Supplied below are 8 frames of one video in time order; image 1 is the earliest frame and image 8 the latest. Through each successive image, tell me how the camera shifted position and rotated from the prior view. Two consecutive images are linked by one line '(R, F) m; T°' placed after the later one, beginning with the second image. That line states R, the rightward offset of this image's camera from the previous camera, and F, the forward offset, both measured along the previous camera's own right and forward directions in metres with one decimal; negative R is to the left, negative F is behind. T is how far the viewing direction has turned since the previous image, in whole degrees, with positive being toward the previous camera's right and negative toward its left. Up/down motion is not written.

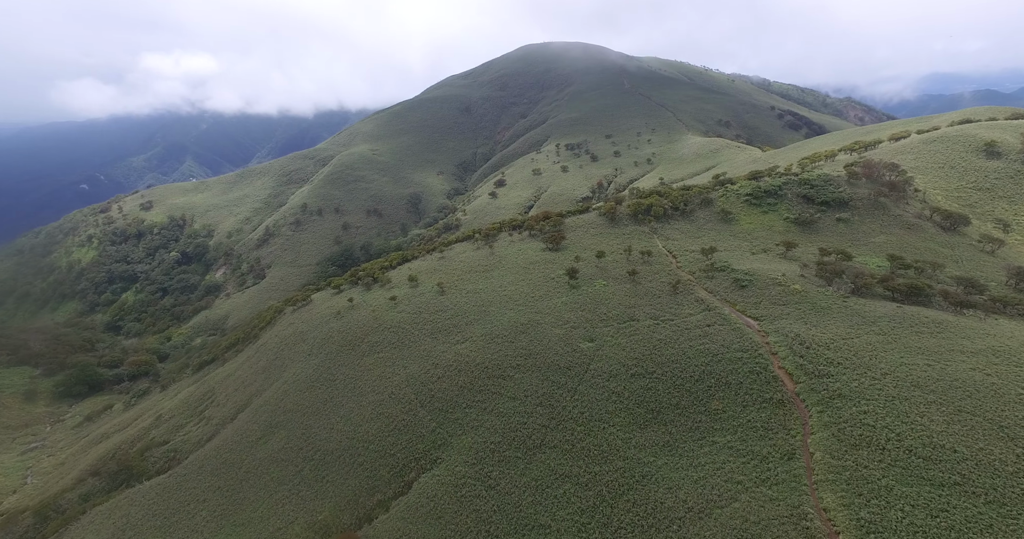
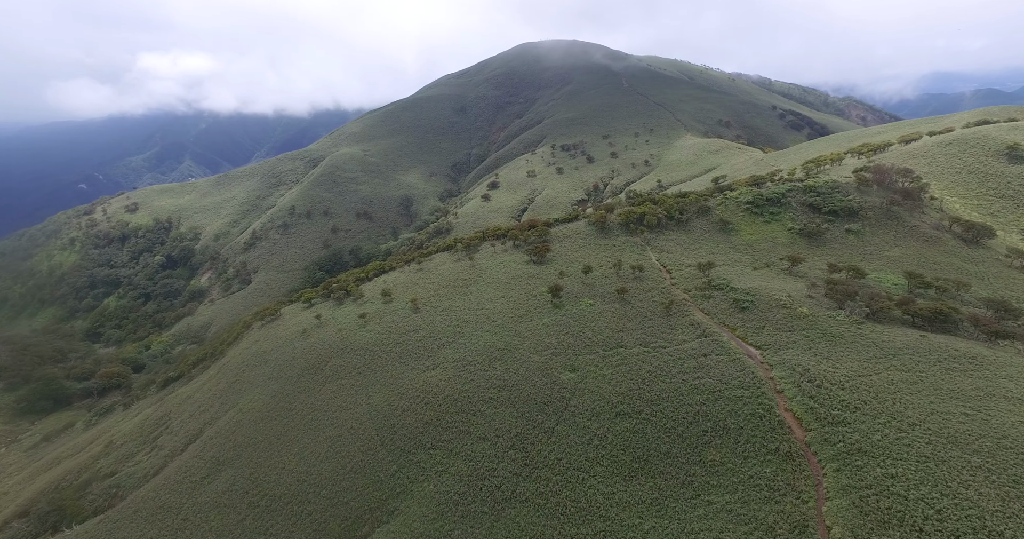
(+3.1, +6.6) m; 0°
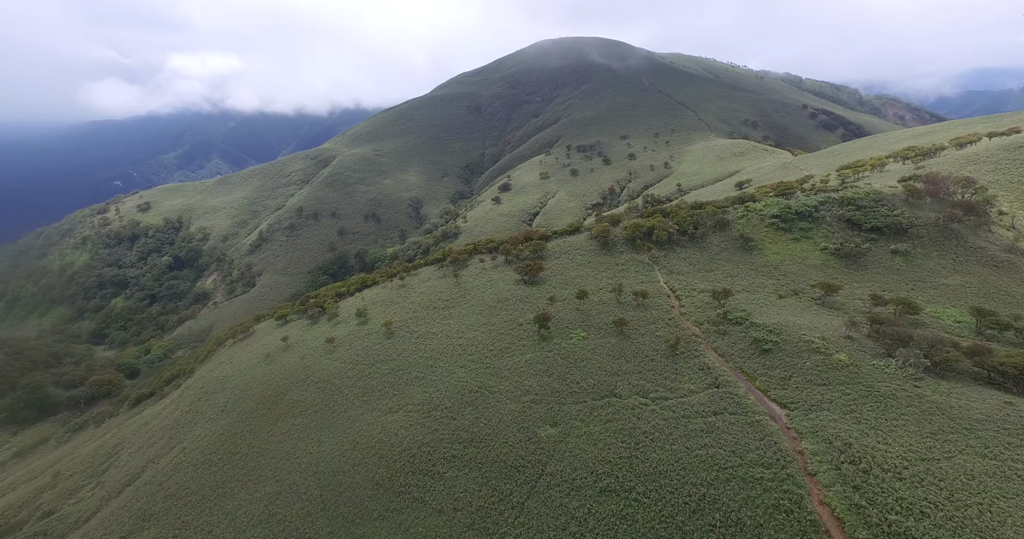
(+4.7, +9.3) m; -2°
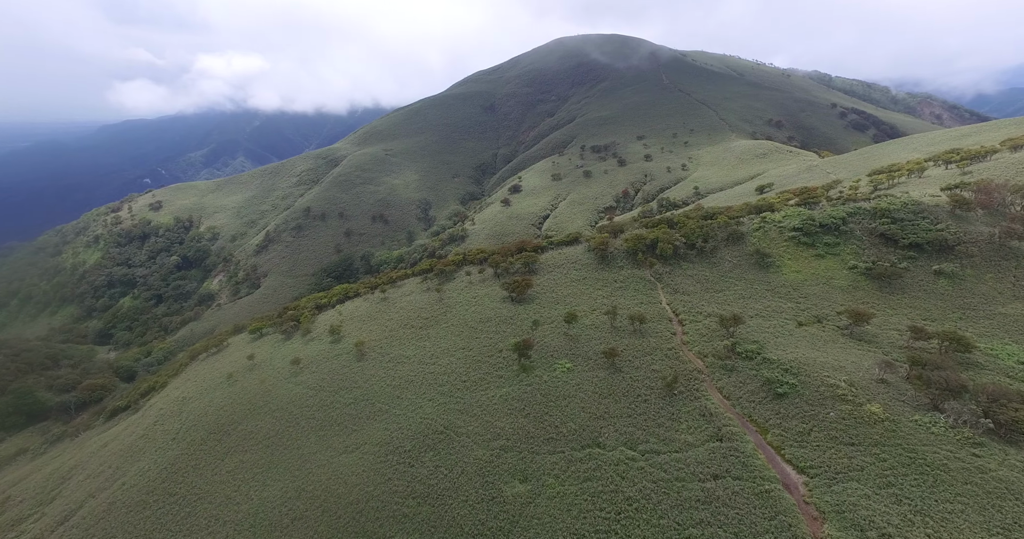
(+4.3, +7.0) m; -2°
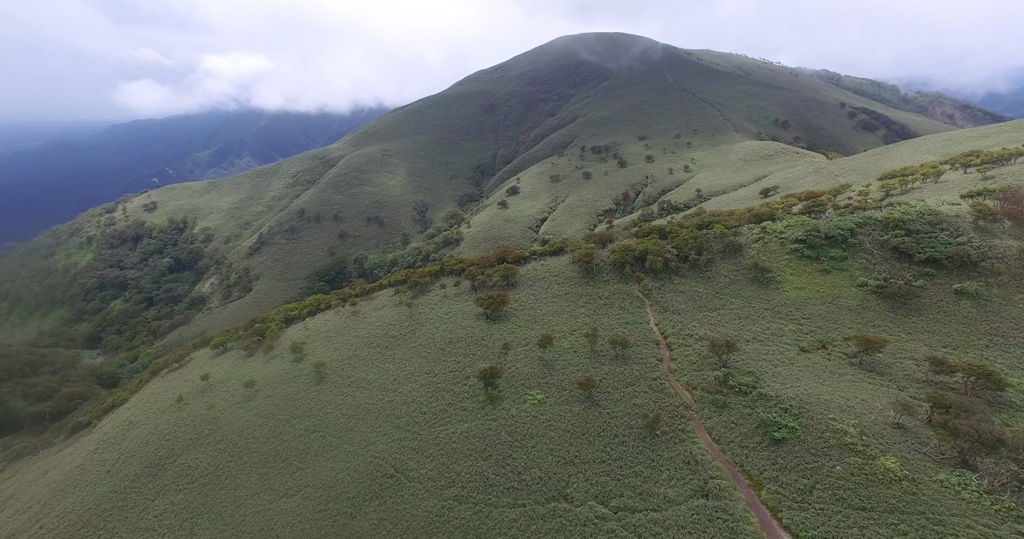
(+3.7, +5.4) m; -1°
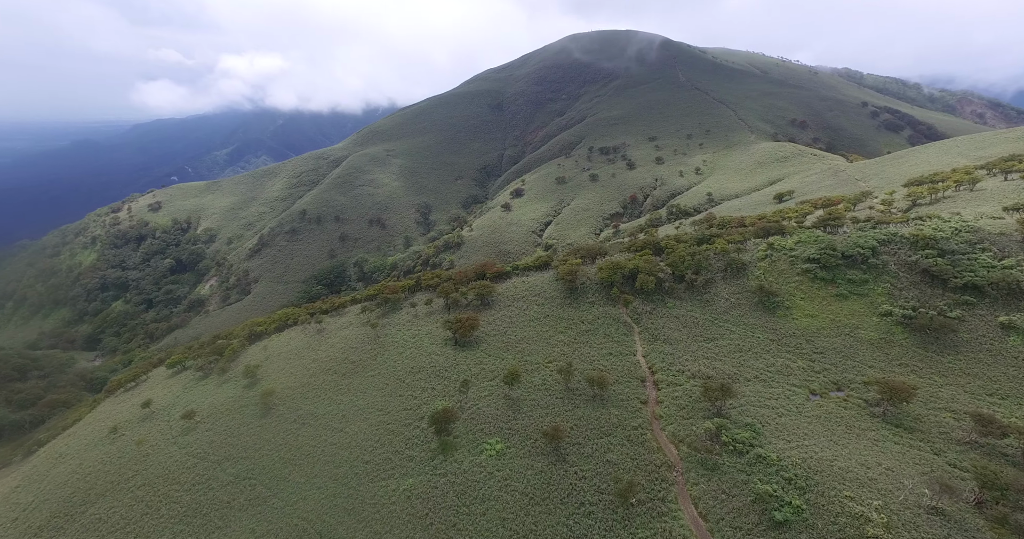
(+4.4, +6.4) m; -2°
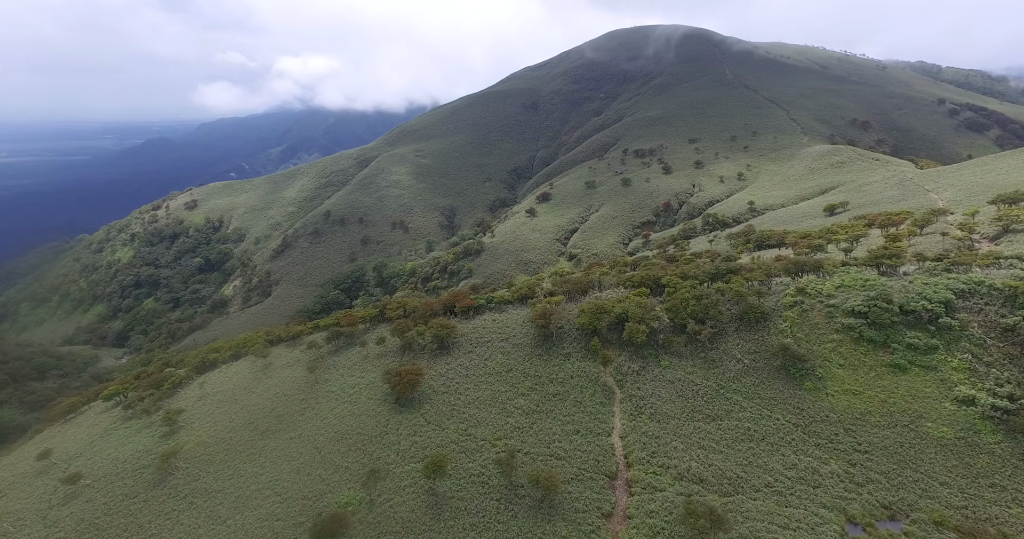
(+7.5, +10.4) m; -5°
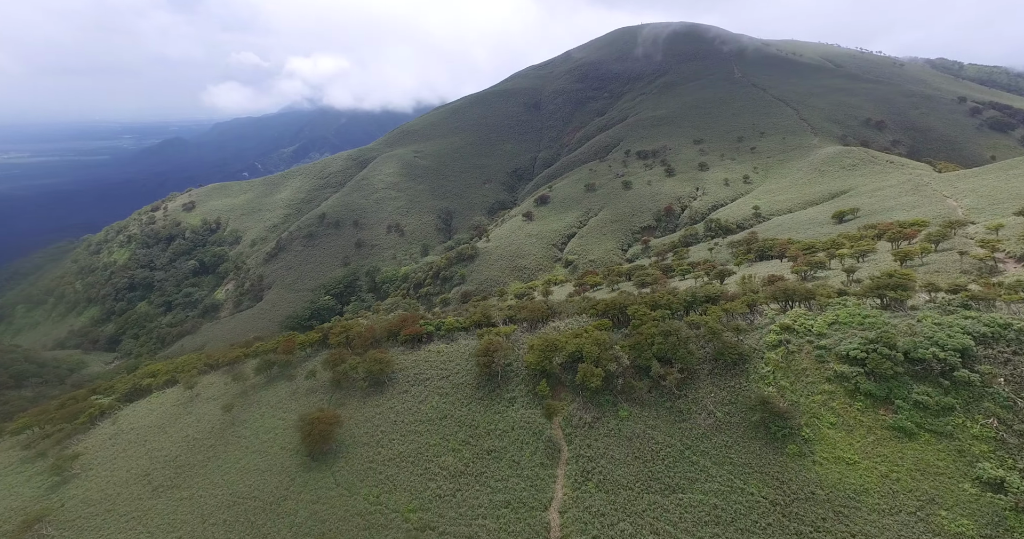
(+5.8, +6.3) m; -1°
